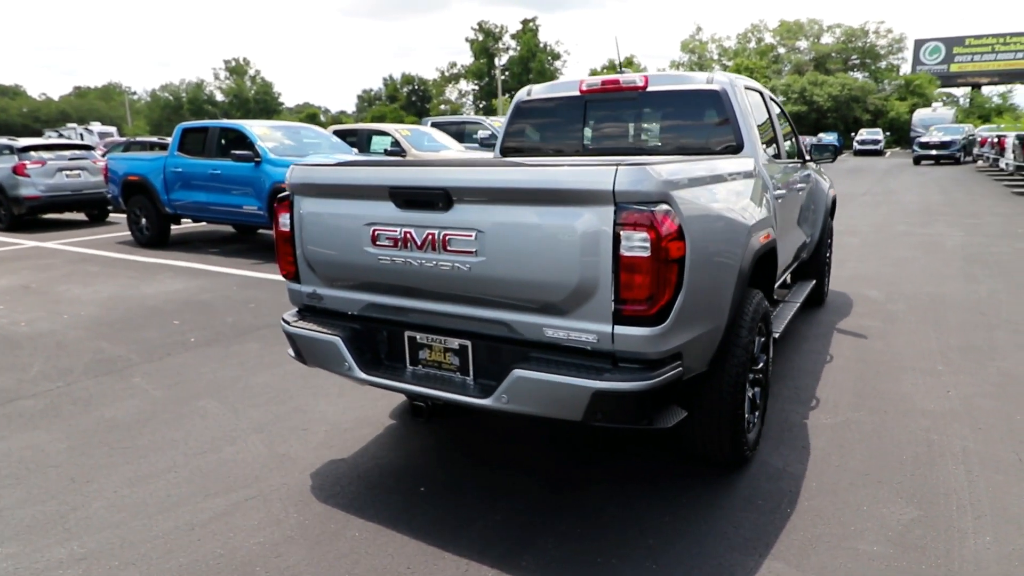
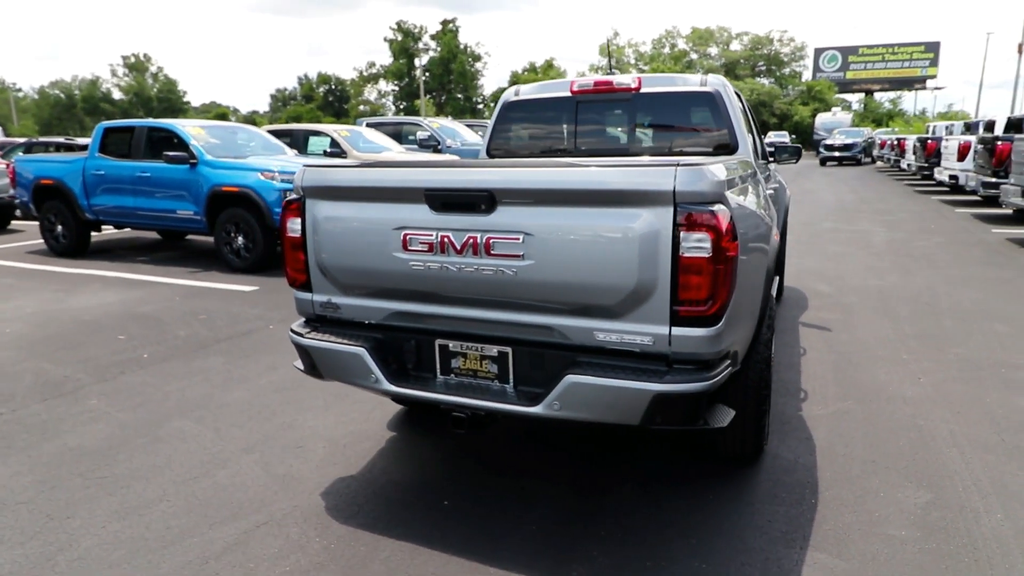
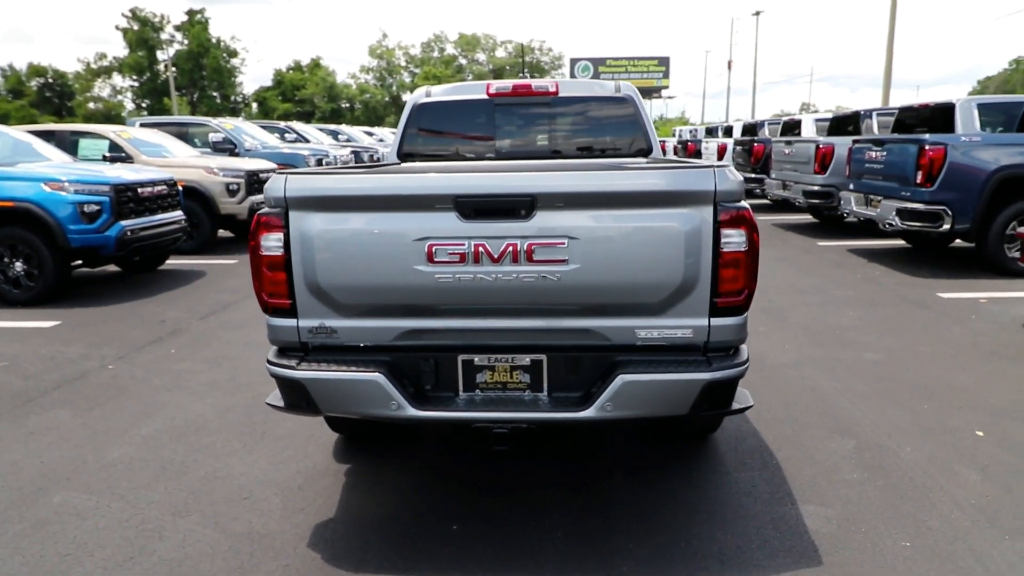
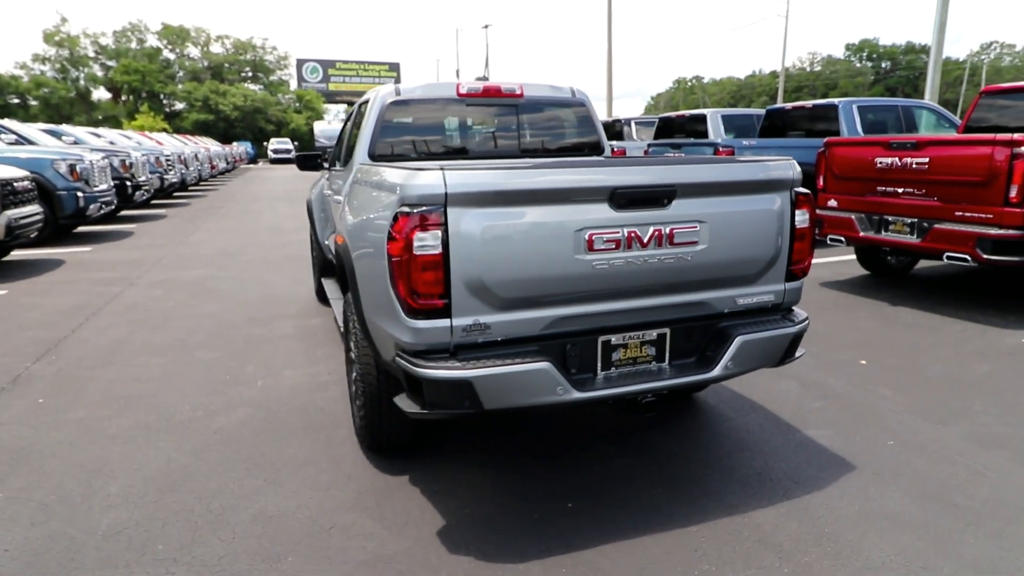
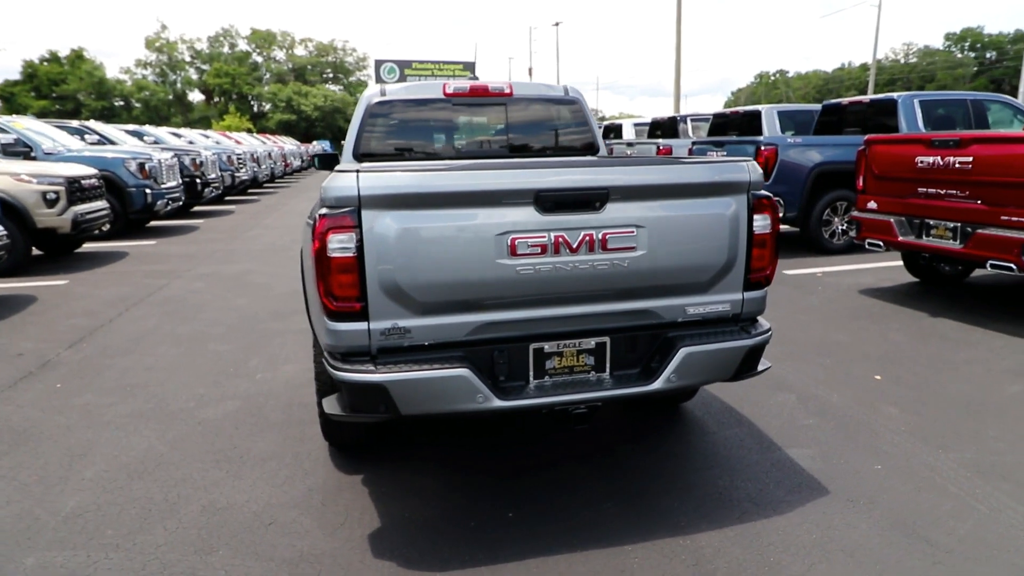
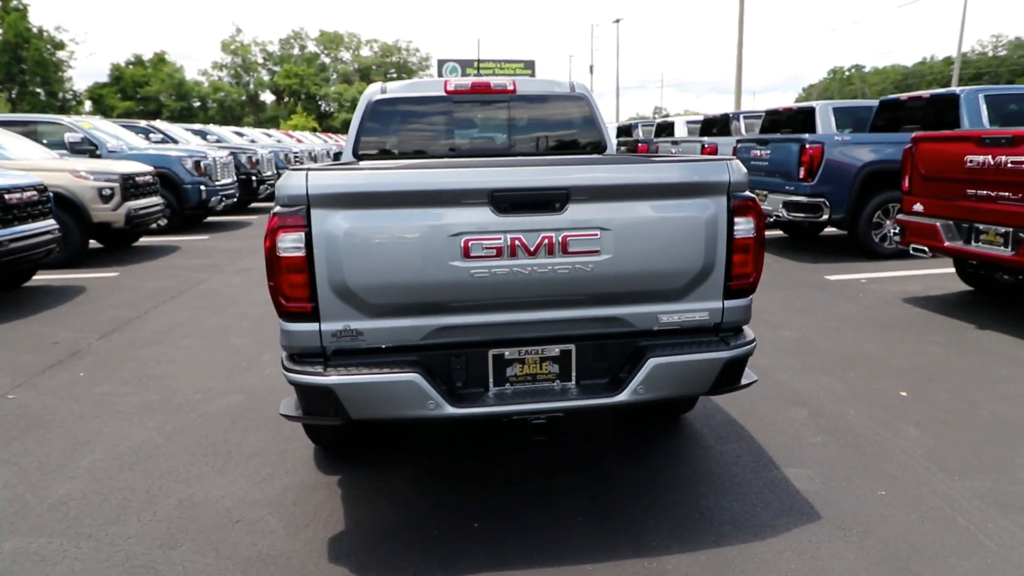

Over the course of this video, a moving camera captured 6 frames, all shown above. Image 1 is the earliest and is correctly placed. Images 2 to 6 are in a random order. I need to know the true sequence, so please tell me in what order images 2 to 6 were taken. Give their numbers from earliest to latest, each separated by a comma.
2, 3, 6, 5, 4
